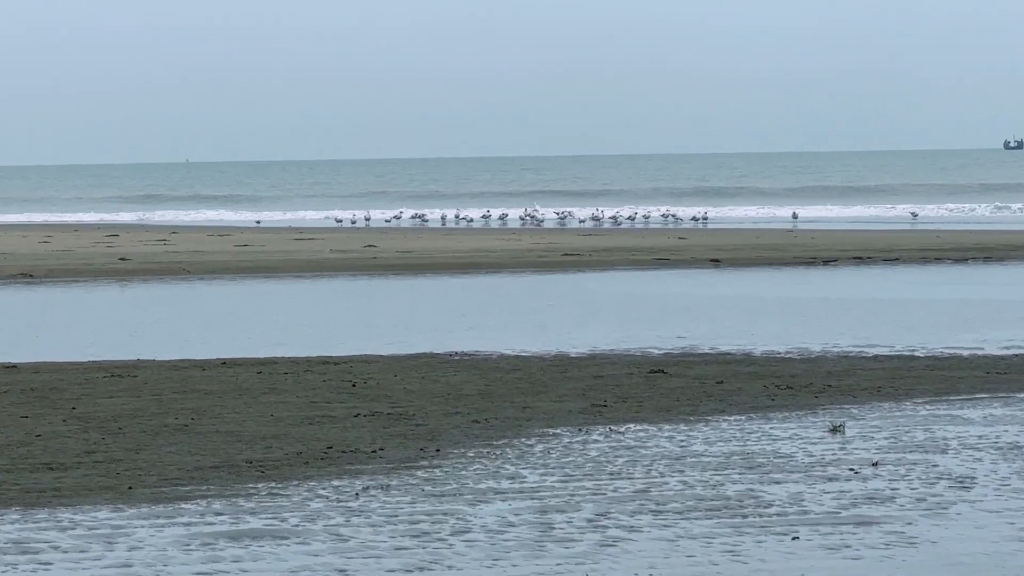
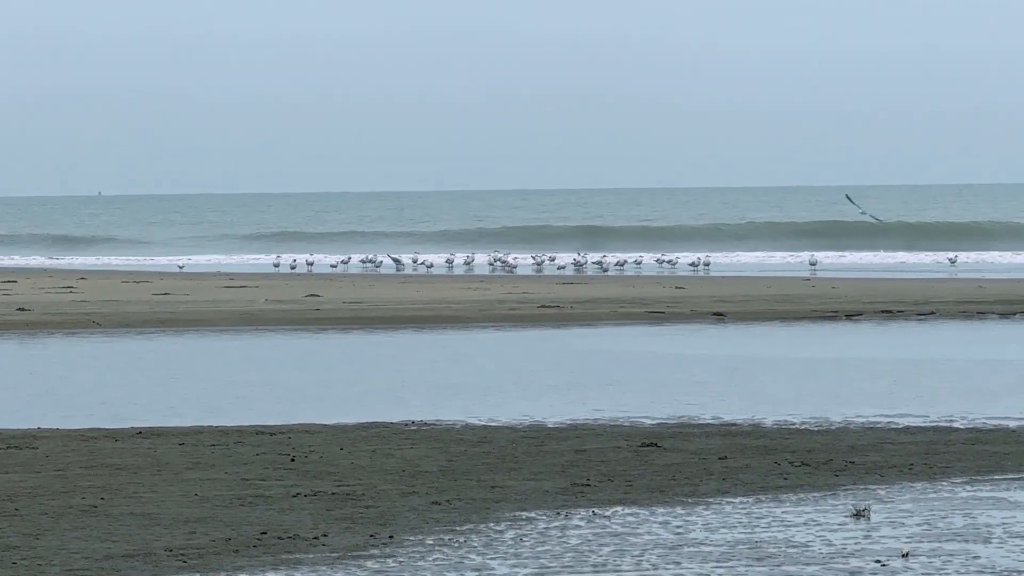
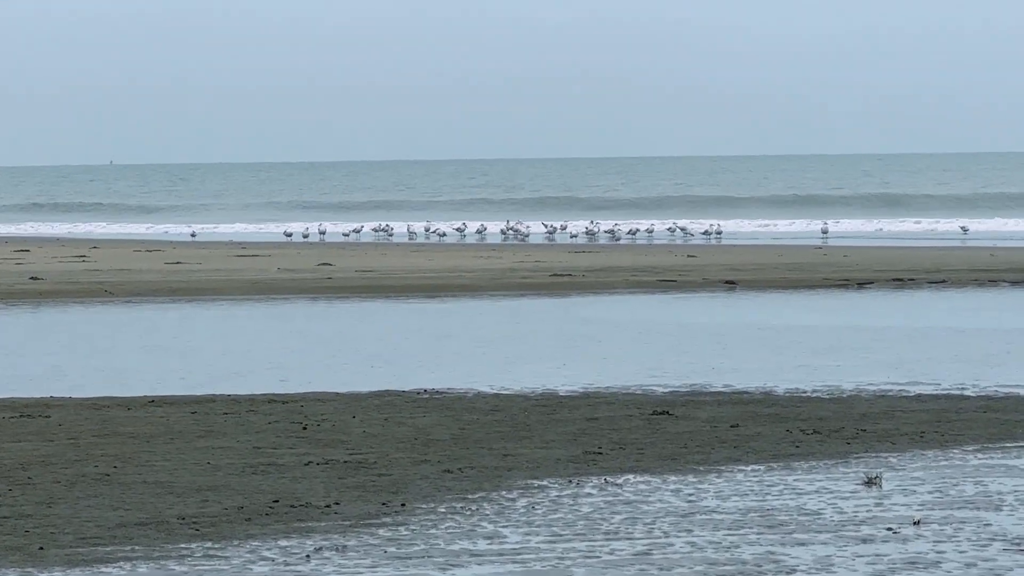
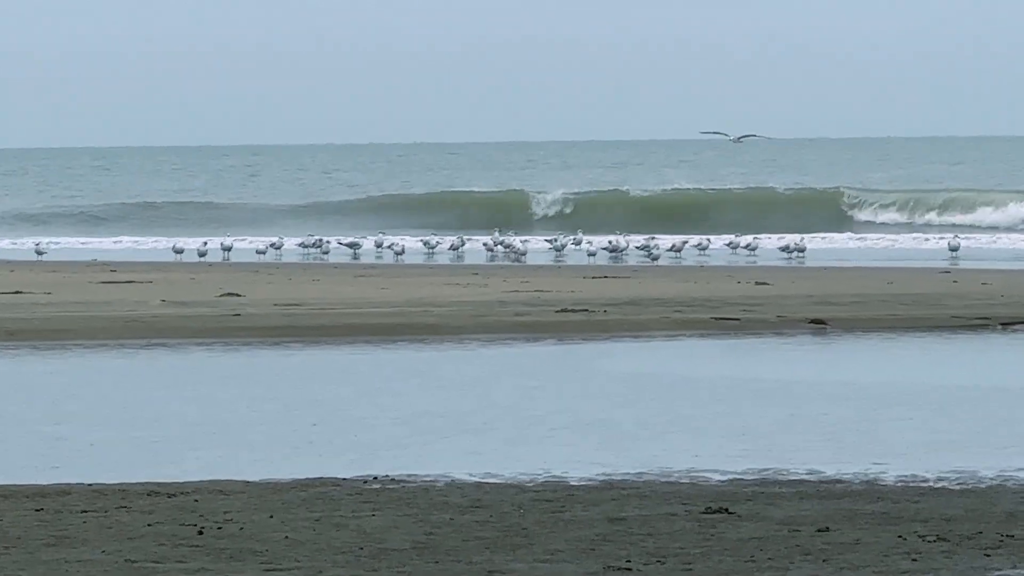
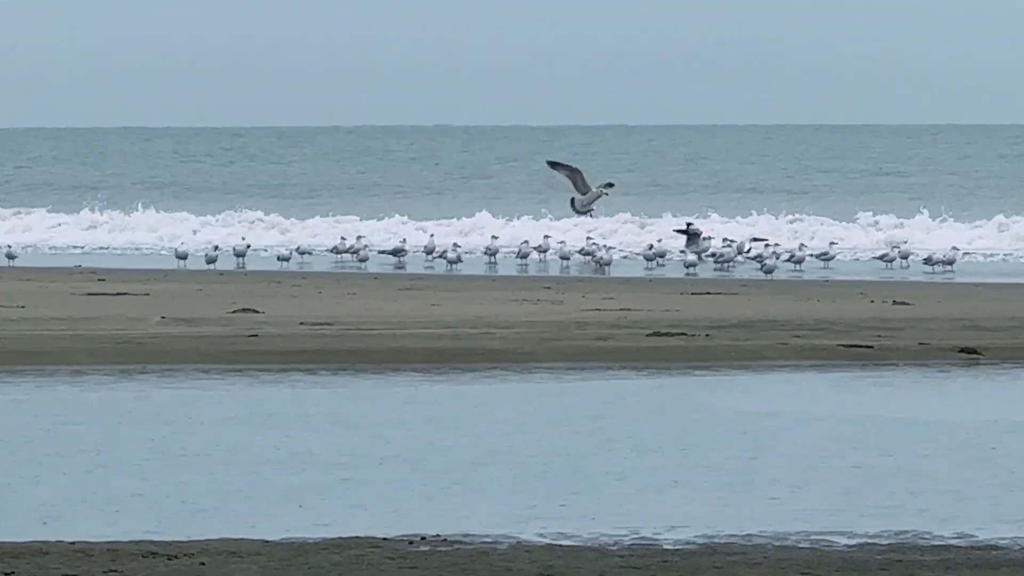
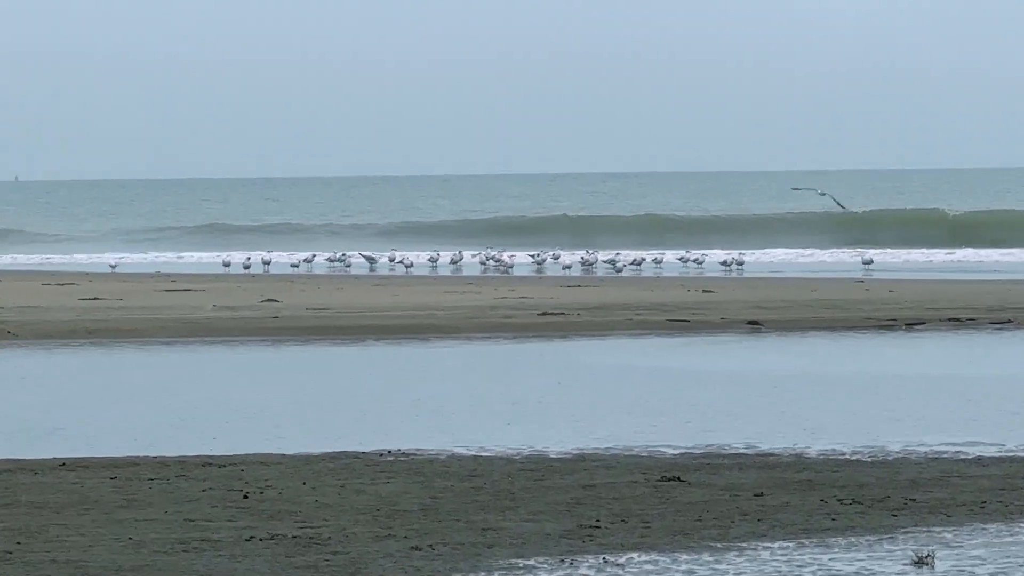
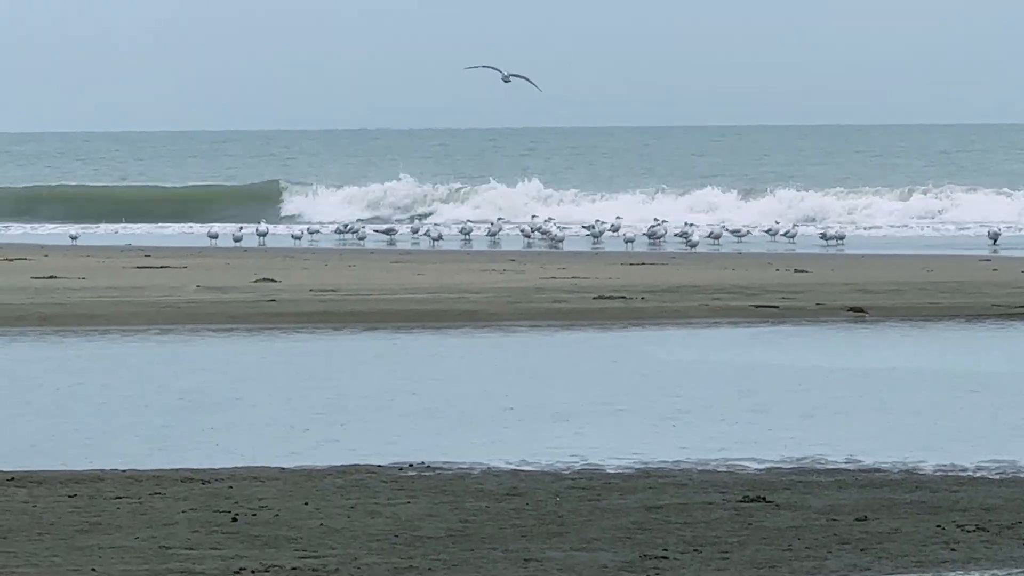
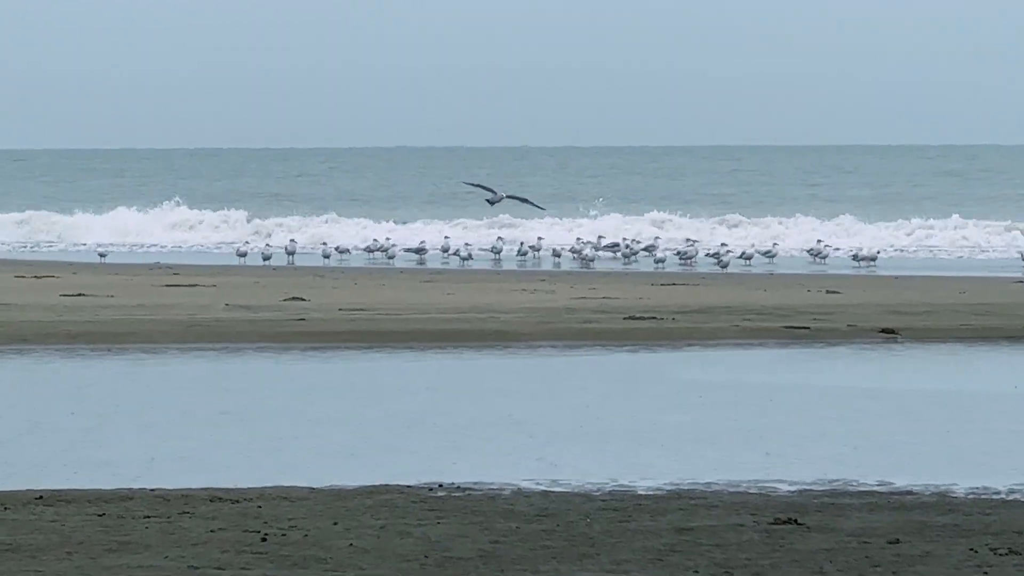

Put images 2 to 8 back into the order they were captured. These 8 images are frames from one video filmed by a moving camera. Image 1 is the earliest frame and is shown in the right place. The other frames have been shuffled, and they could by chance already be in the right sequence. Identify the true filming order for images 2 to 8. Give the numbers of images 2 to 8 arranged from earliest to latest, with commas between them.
3, 2, 6, 4, 7, 8, 5
